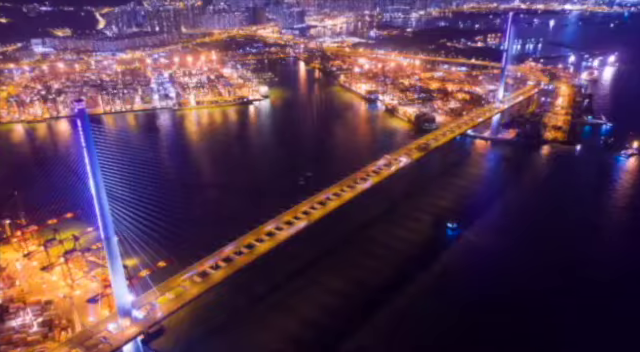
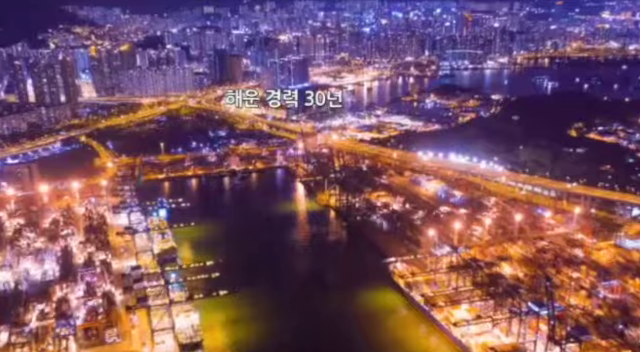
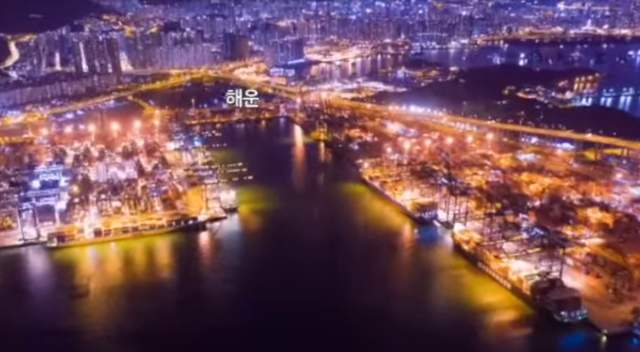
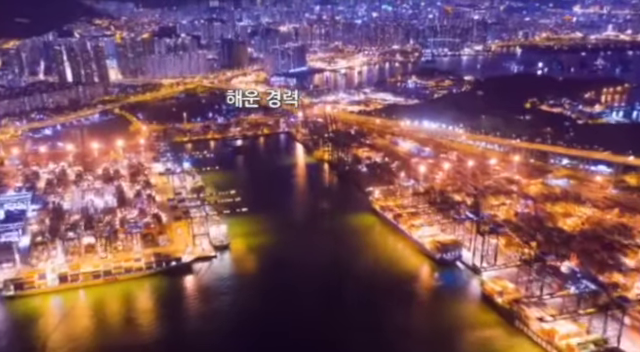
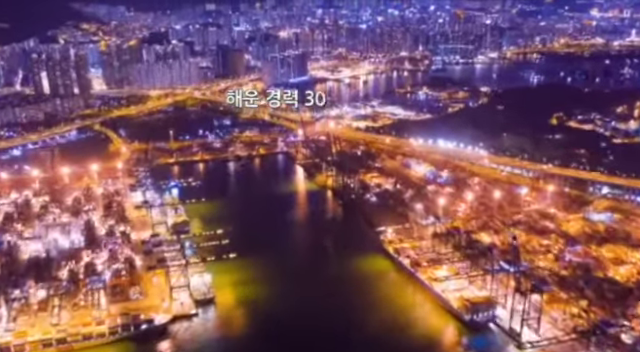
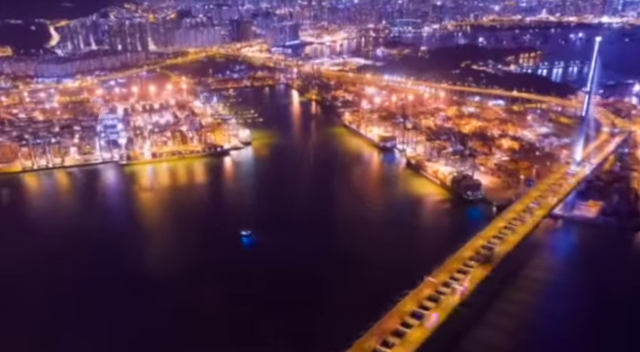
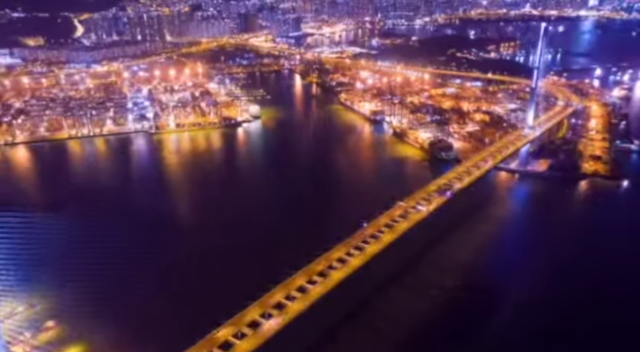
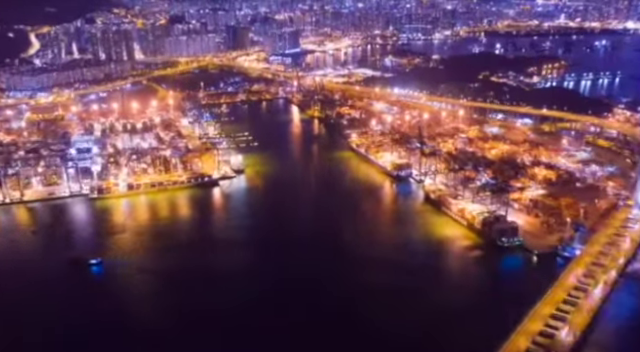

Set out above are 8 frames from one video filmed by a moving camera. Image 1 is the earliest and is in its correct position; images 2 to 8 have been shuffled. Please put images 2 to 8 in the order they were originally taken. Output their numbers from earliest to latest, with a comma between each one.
7, 6, 8, 3, 4, 5, 2
